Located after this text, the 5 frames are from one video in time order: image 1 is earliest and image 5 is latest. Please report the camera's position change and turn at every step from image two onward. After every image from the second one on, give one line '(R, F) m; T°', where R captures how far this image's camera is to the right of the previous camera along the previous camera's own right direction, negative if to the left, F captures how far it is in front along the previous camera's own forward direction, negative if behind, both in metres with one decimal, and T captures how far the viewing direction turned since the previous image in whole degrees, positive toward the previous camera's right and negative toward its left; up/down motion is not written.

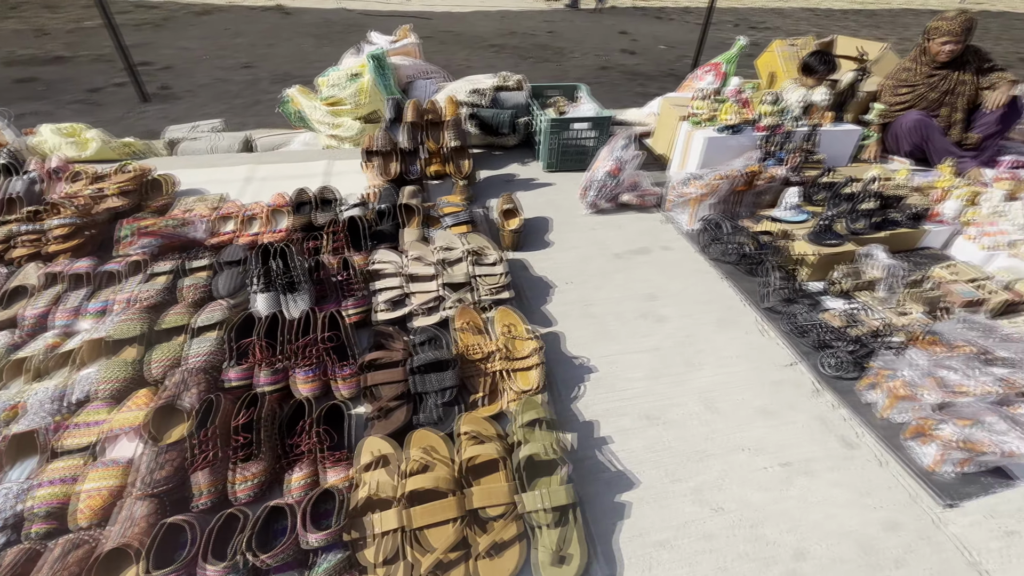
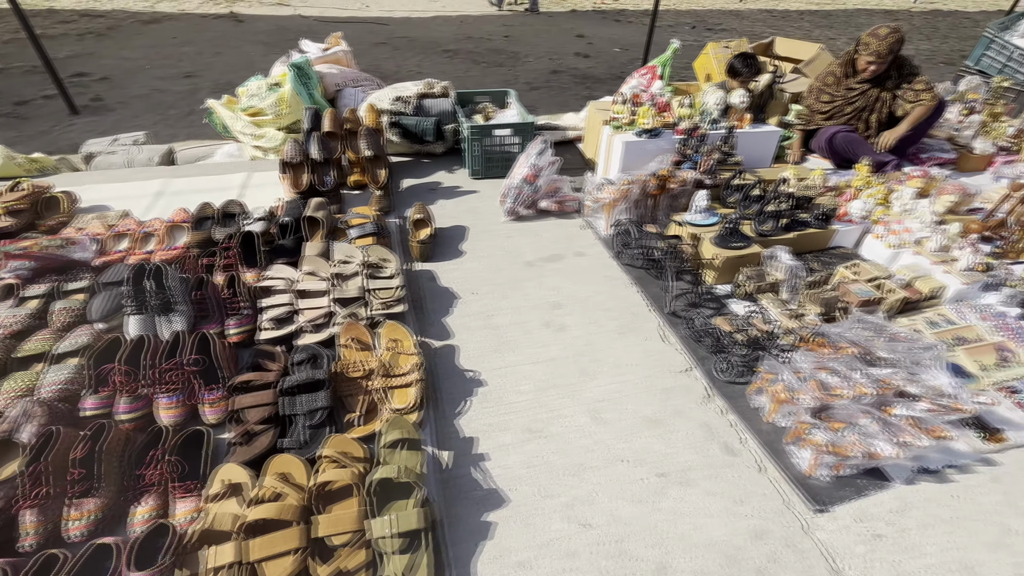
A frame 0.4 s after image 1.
(+0.6, 0.0) m; +2°
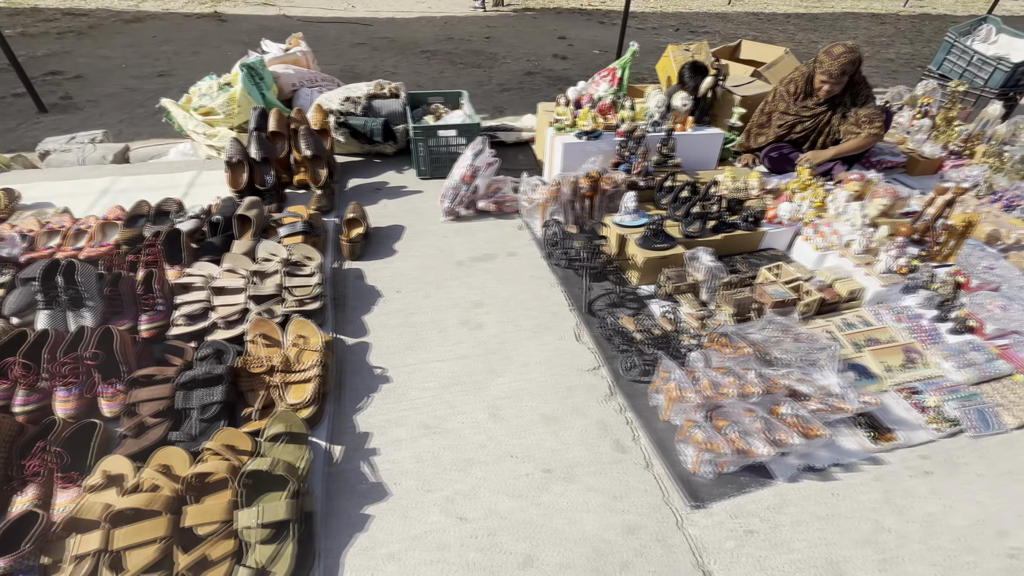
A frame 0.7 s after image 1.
(+0.6, 0.0) m; 0°
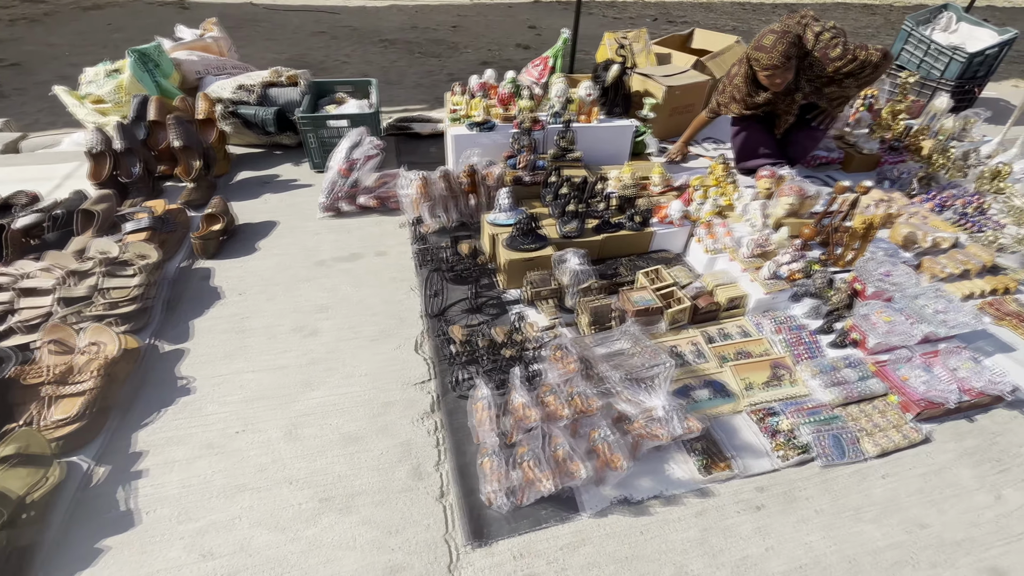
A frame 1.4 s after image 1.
(+1.1, +0.3) m; -1°
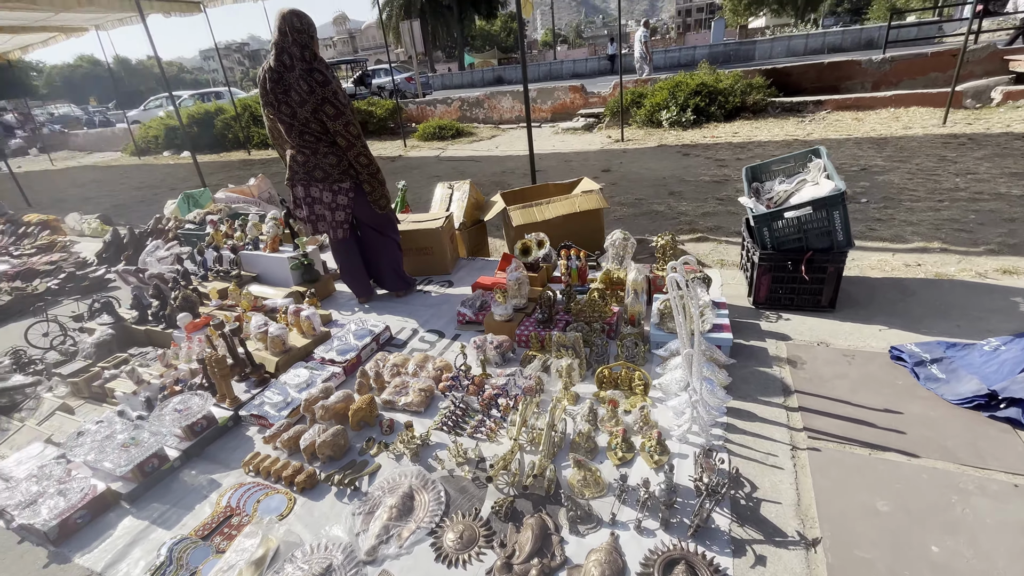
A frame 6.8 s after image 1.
(+6.6, +1.6) m; -37°
